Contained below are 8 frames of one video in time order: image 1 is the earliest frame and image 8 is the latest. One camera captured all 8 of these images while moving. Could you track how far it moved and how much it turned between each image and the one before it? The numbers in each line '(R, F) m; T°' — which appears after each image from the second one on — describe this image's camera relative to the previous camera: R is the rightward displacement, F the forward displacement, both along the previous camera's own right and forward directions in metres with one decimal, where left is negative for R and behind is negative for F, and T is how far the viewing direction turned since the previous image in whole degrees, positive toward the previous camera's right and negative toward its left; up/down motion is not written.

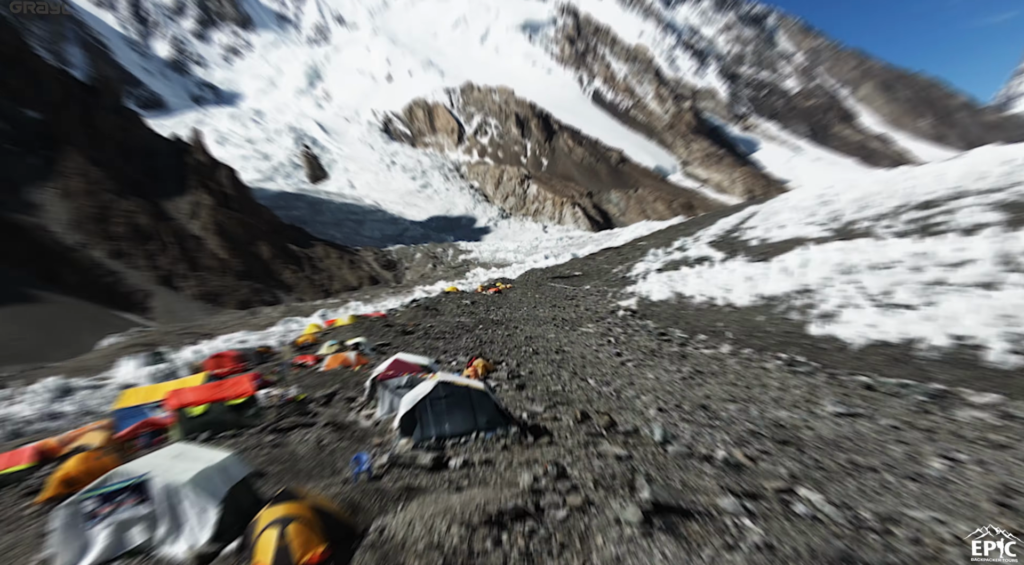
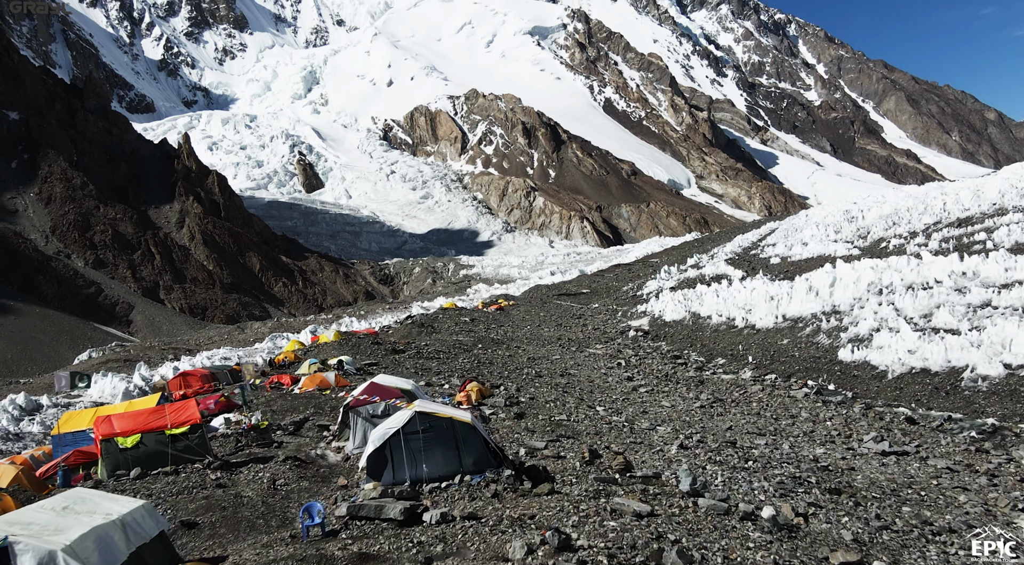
(0.0, +0.4) m; -1°
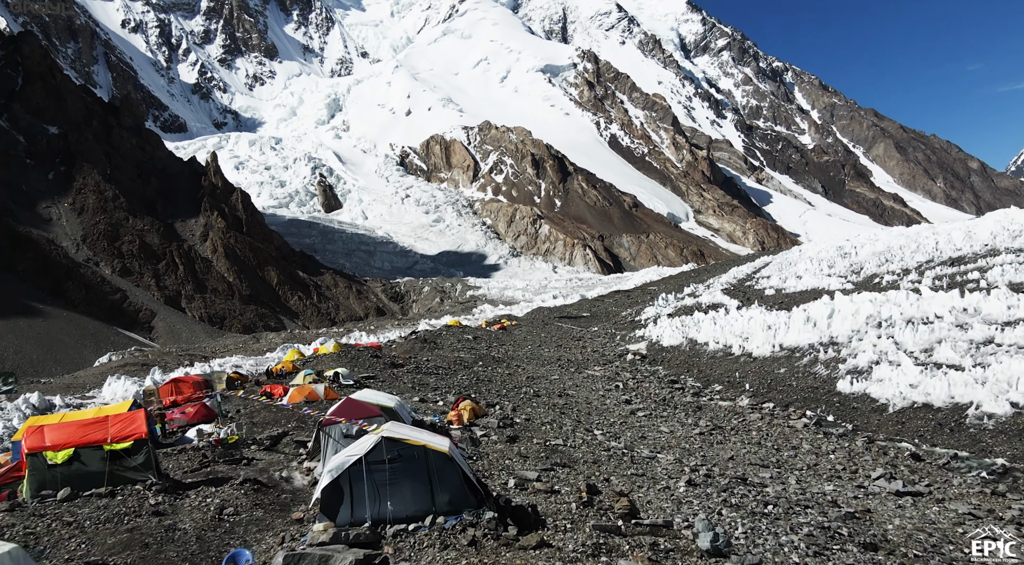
(-0.1, -0.1) m; 0°
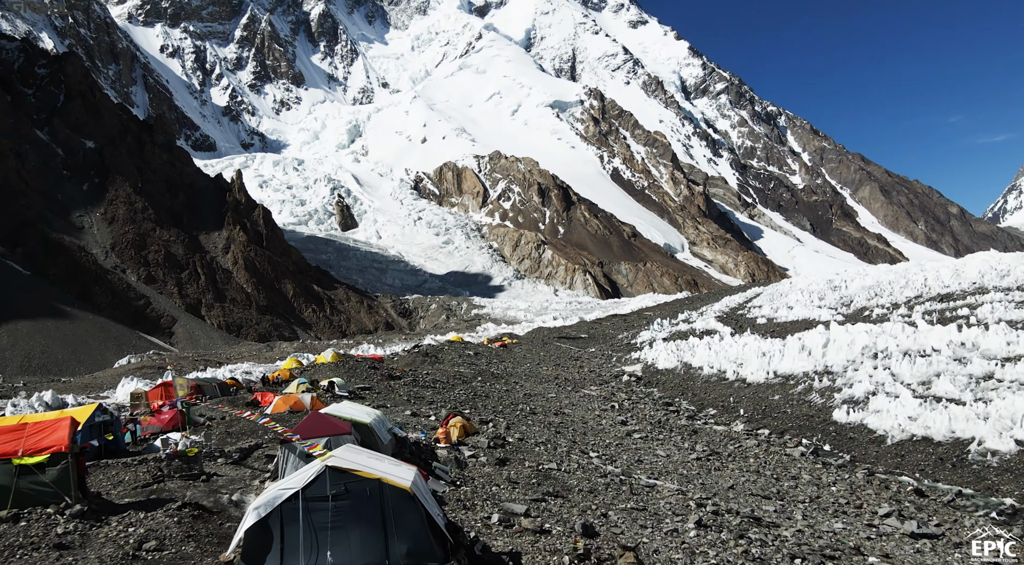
(-0.2, 0.0) m; 0°
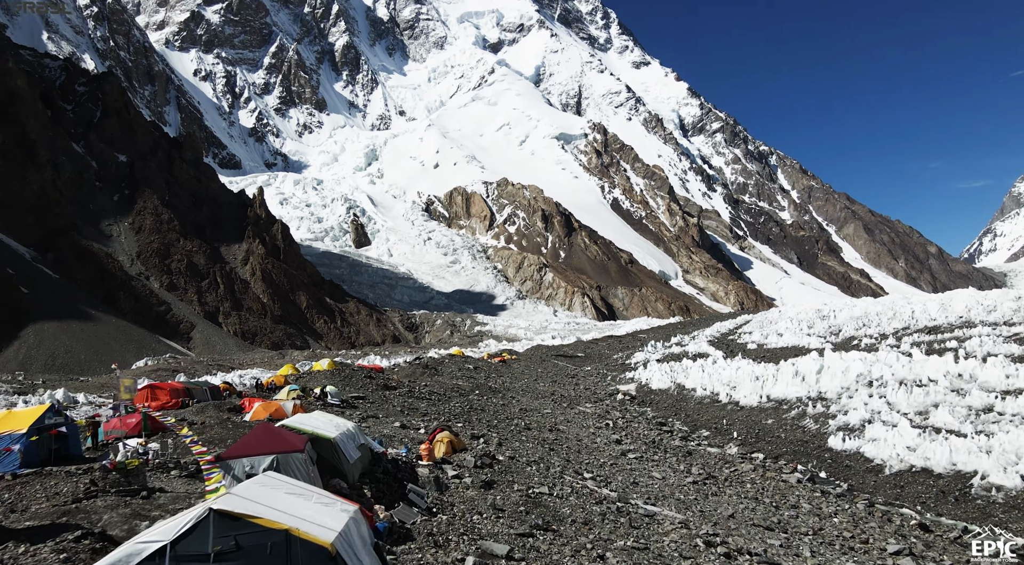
(-0.2, 0.0) m; 0°
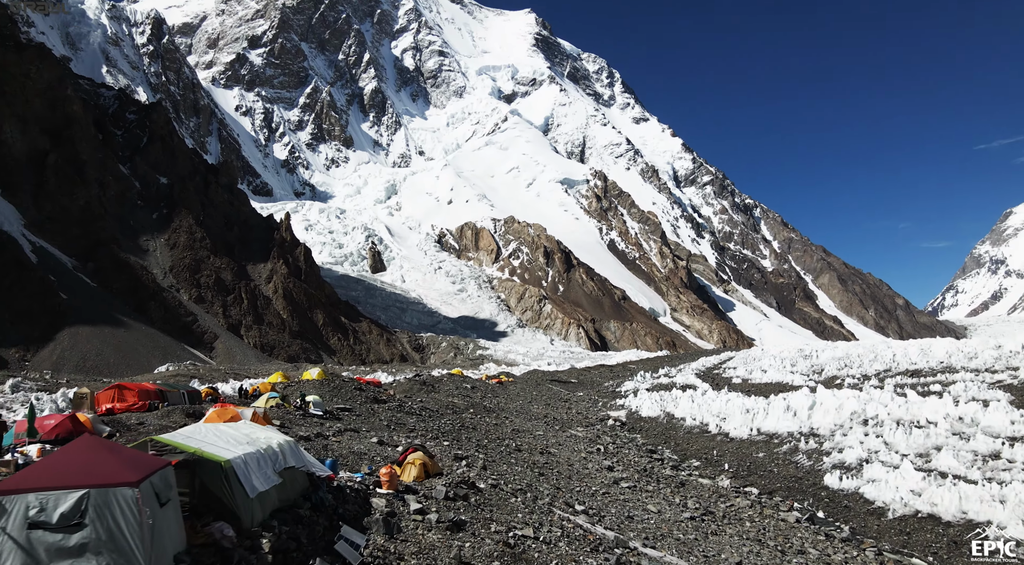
(-0.2, +0.1) m; 0°
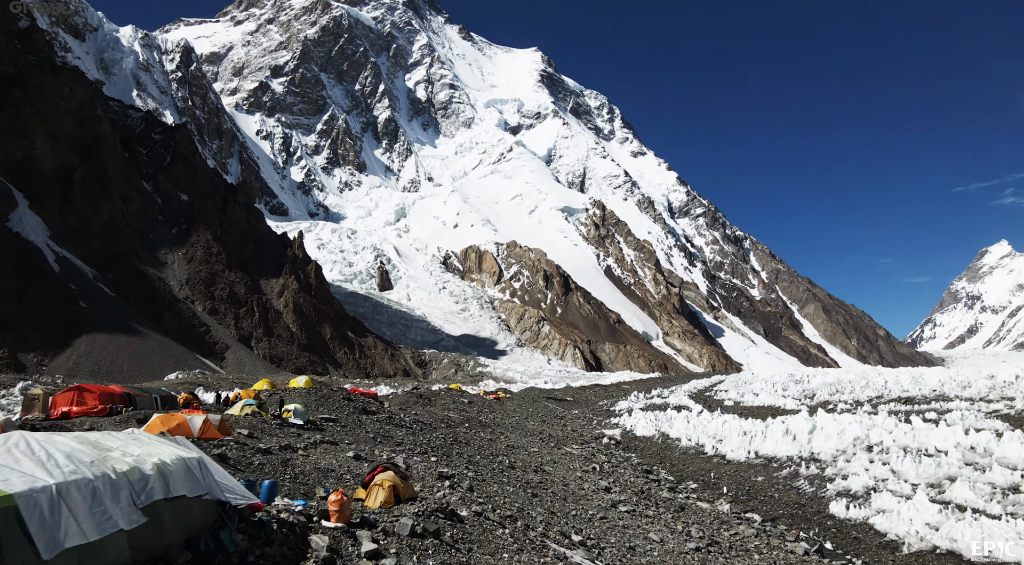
(0.0, +0.6) m; 0°
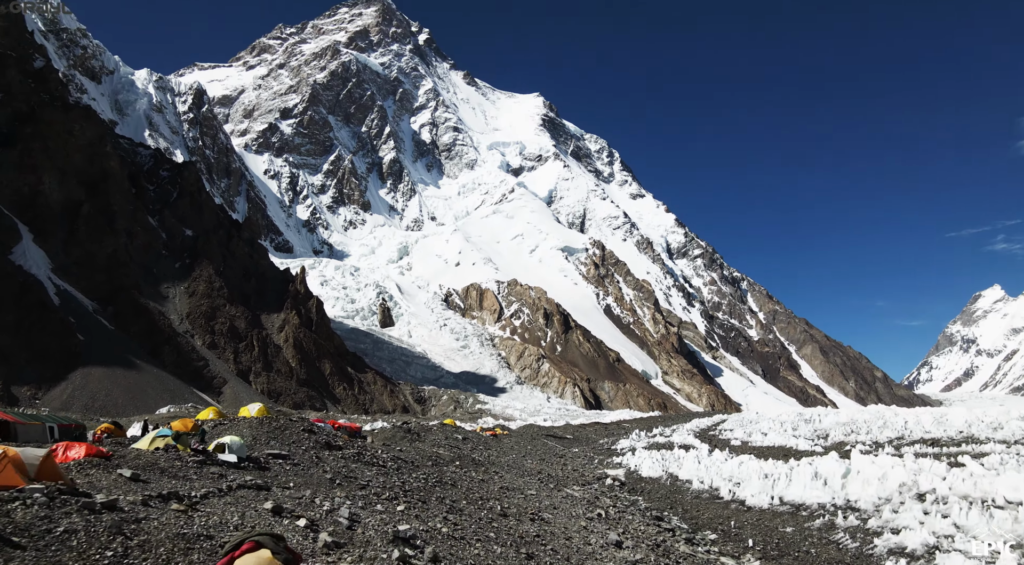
(+0.1, +1.4) m; -3°
